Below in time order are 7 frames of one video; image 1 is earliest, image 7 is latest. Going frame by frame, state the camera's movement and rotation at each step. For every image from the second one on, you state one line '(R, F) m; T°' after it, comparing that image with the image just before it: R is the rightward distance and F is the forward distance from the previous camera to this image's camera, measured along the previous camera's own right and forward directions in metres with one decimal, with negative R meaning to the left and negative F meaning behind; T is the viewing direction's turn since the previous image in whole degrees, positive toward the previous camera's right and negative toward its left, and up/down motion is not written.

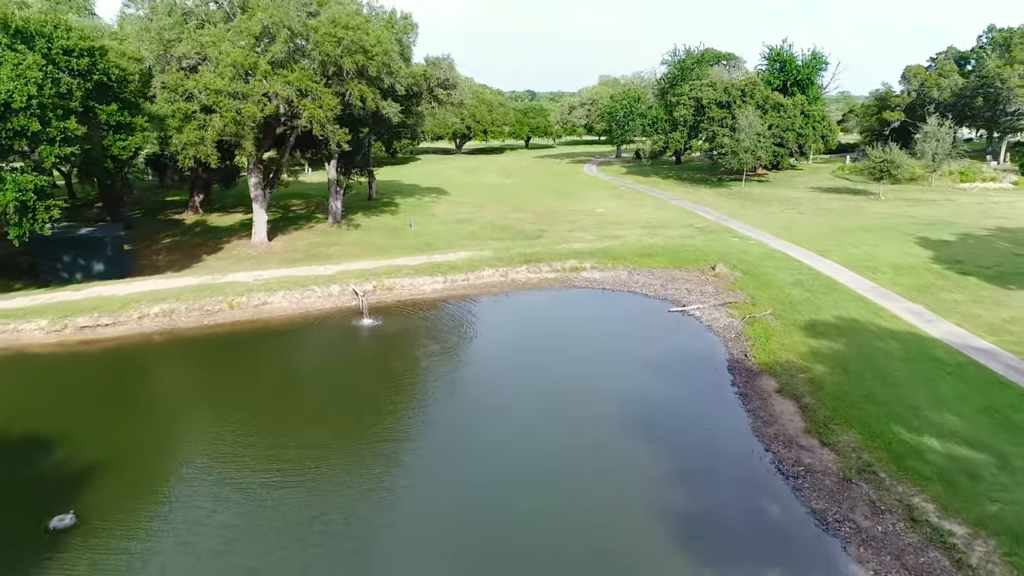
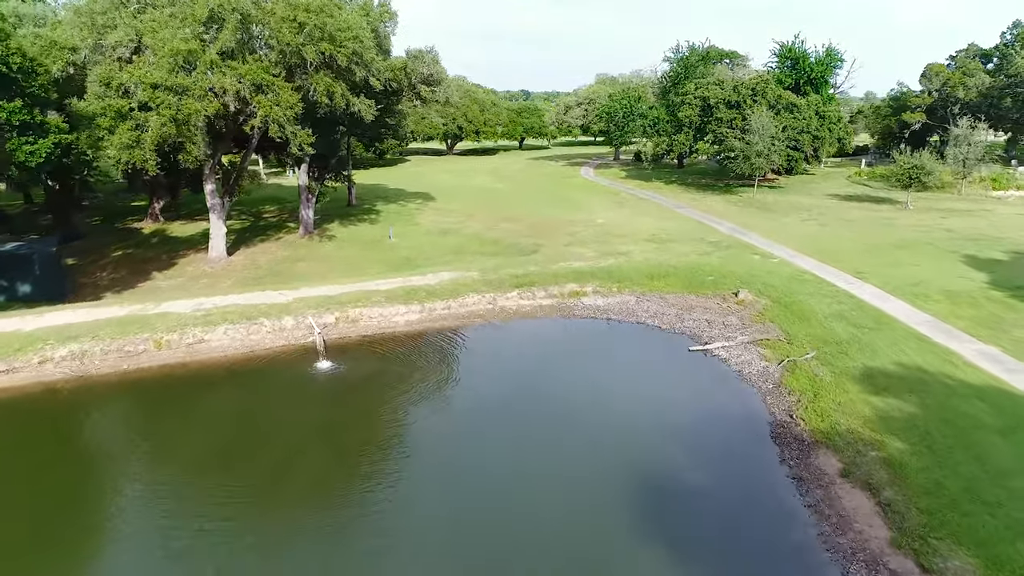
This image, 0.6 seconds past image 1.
(+0.1, +3.4) m; 0°
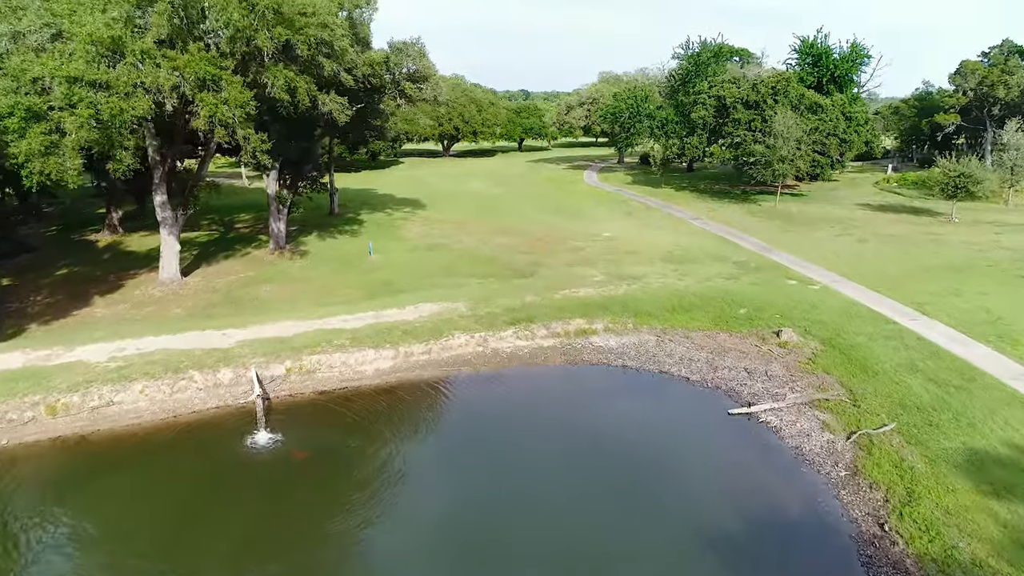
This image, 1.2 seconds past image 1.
(+0.1, +3.5) m; 0°
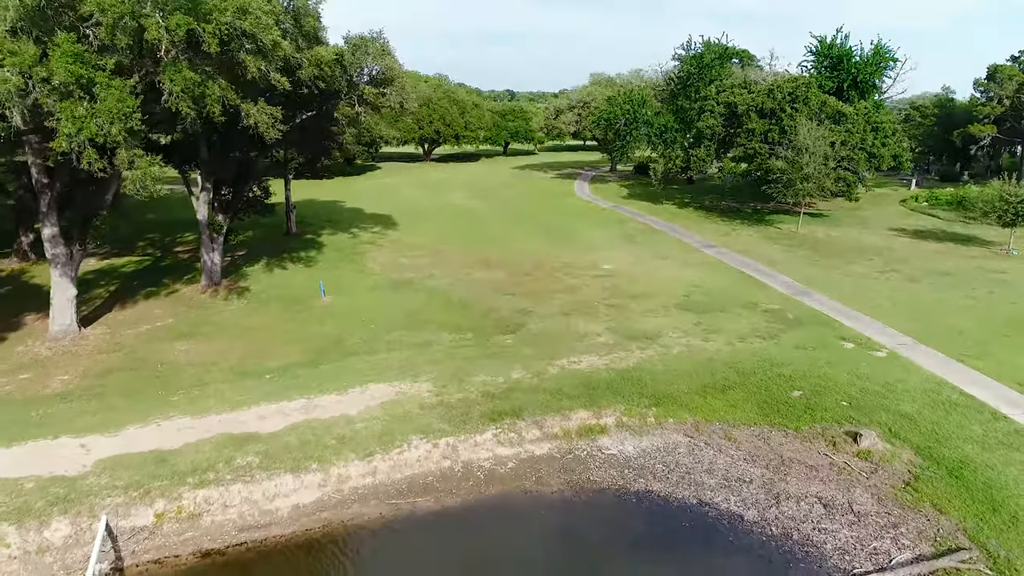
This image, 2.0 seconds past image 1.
(+0.1, +4.6) m; +1°
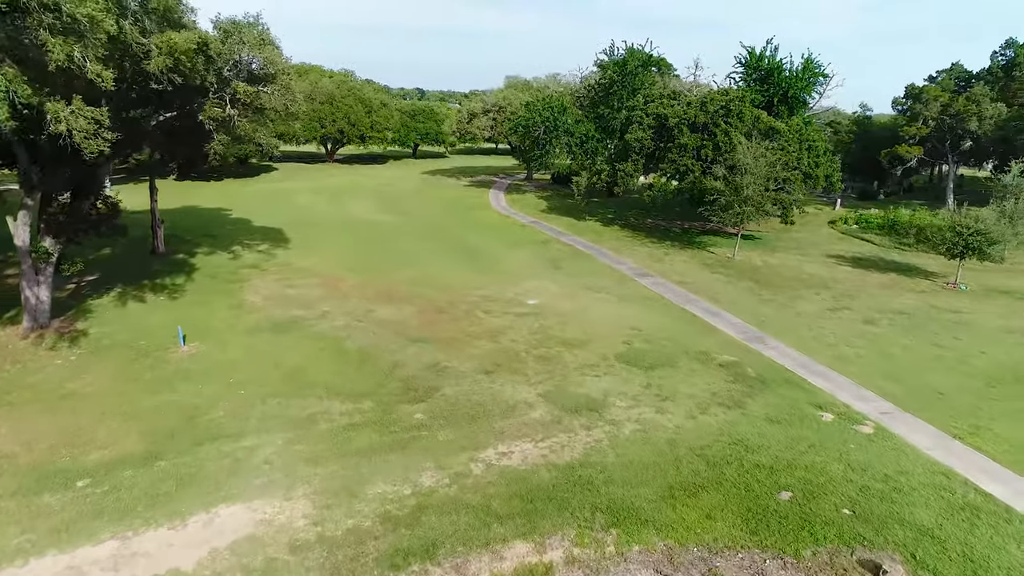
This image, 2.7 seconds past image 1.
(0.0, +3.6) m; +7°
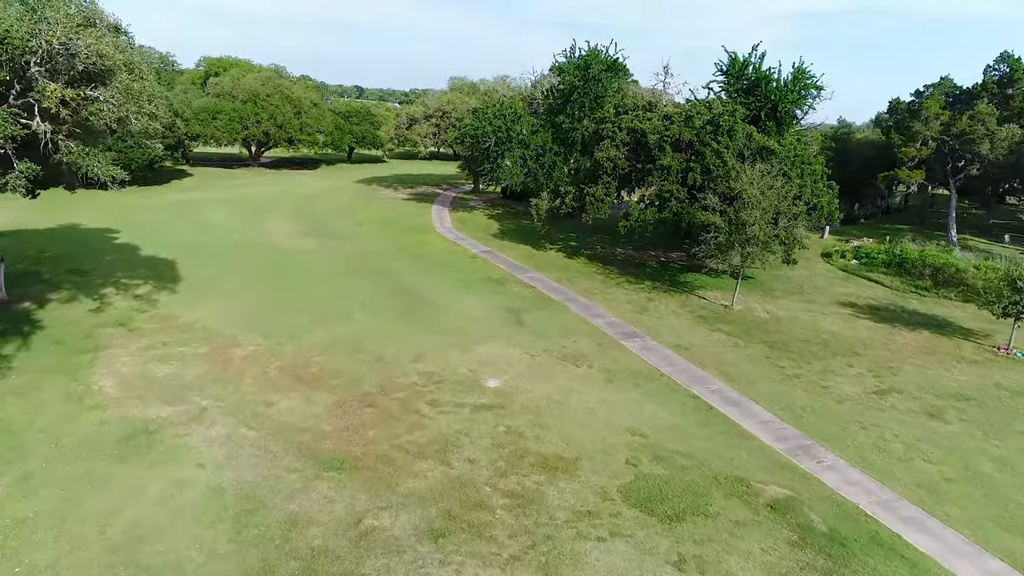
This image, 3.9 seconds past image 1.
(-0.3, +5.4) m; +5°
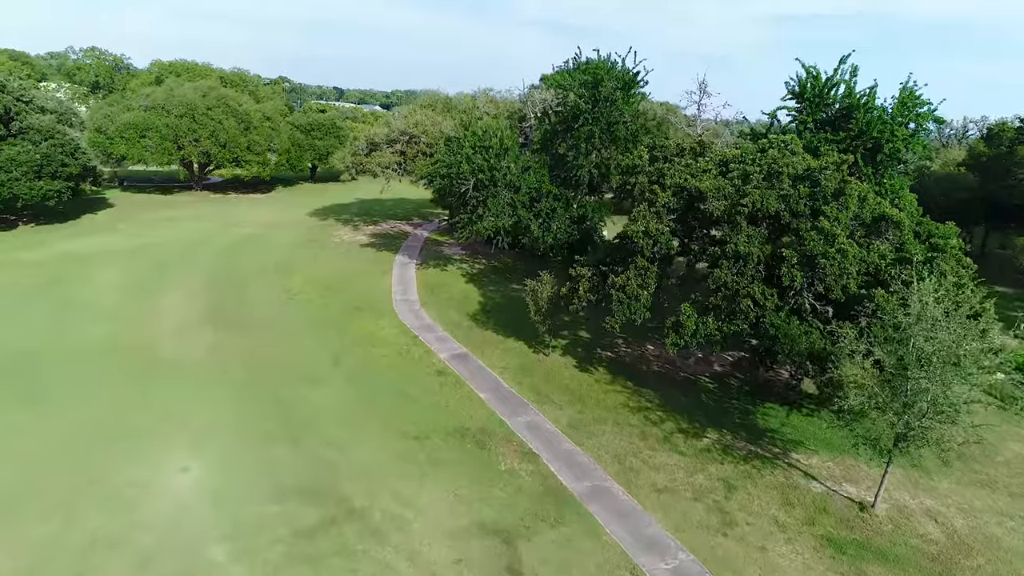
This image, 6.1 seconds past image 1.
(0.0, +9.4) m; +1°
